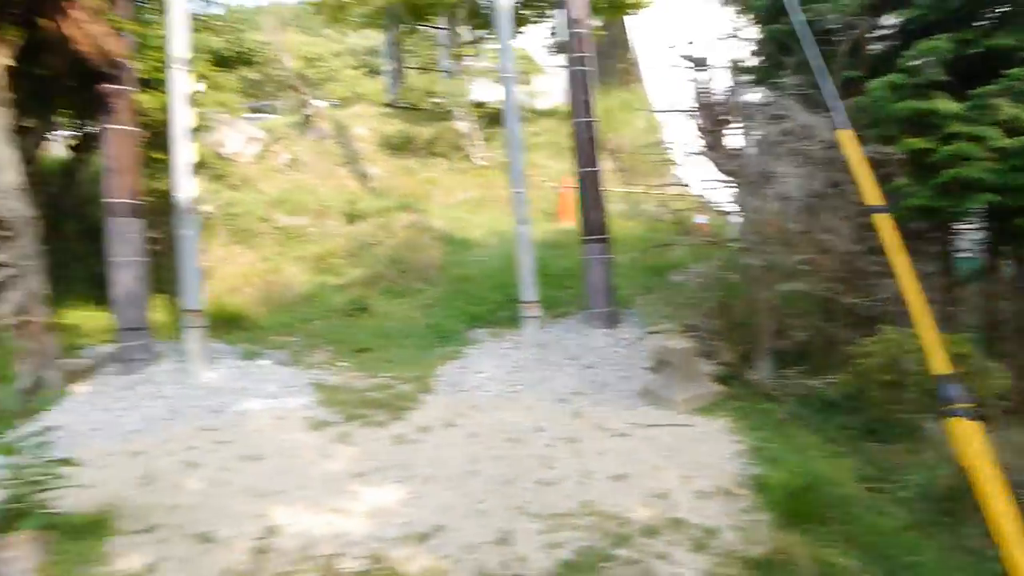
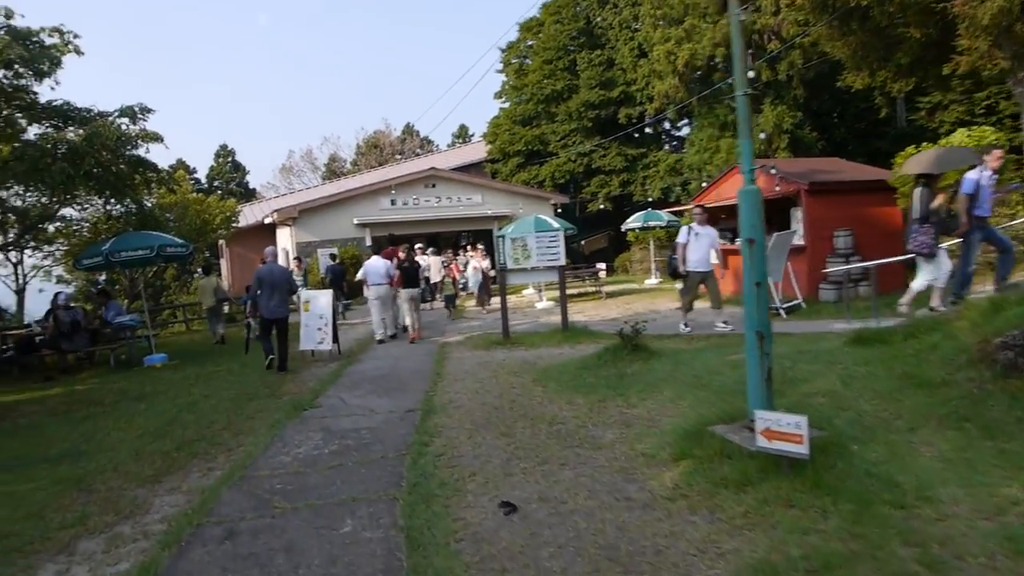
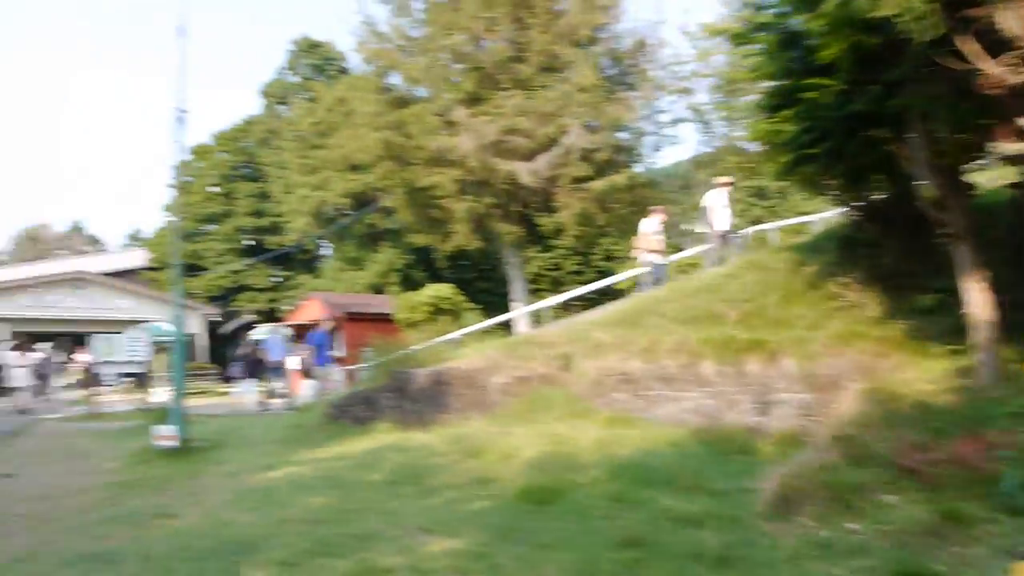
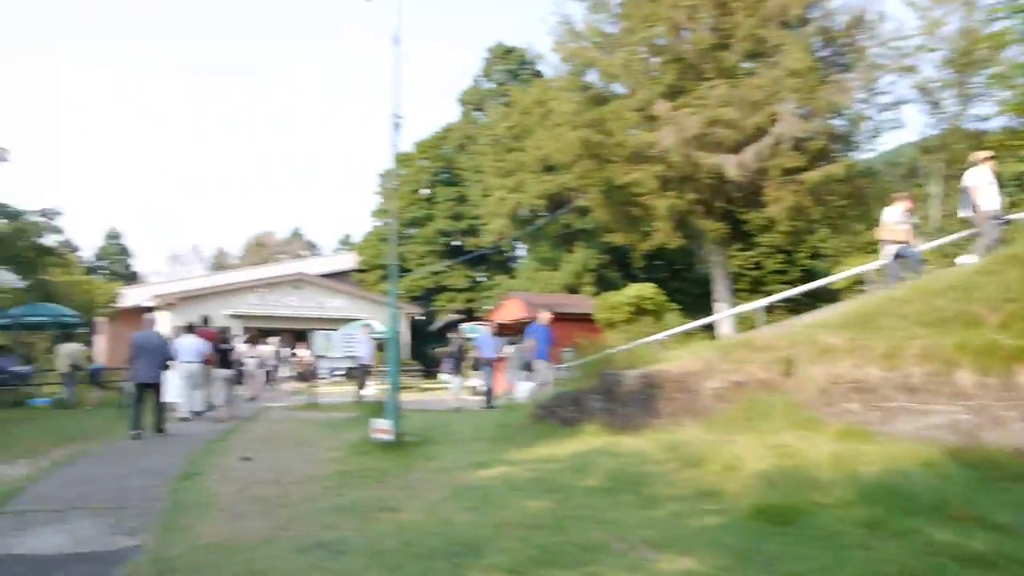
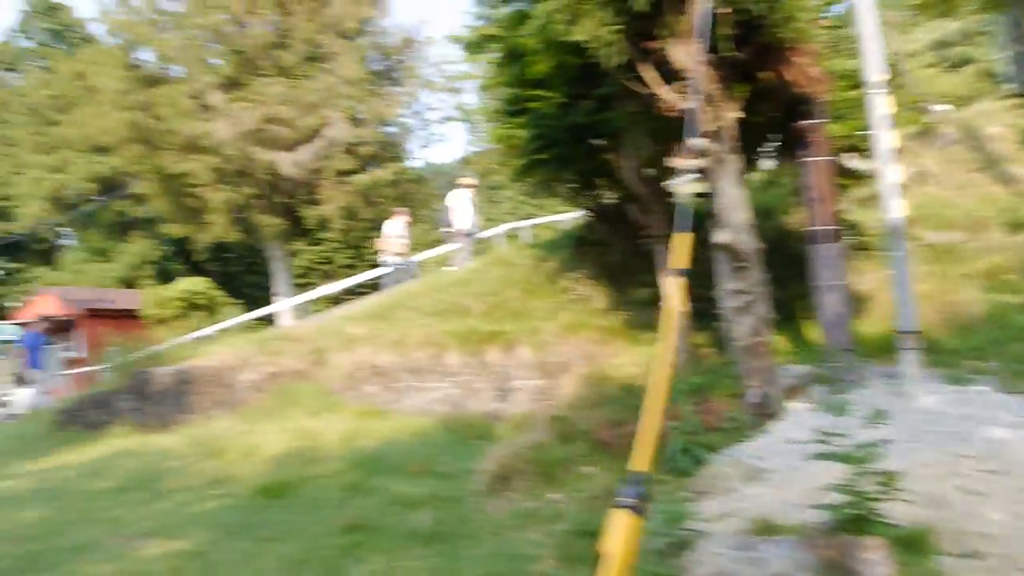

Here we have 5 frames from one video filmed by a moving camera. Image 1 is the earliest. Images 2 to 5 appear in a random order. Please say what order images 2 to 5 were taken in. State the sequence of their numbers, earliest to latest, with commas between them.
5, 3, 4, 2
